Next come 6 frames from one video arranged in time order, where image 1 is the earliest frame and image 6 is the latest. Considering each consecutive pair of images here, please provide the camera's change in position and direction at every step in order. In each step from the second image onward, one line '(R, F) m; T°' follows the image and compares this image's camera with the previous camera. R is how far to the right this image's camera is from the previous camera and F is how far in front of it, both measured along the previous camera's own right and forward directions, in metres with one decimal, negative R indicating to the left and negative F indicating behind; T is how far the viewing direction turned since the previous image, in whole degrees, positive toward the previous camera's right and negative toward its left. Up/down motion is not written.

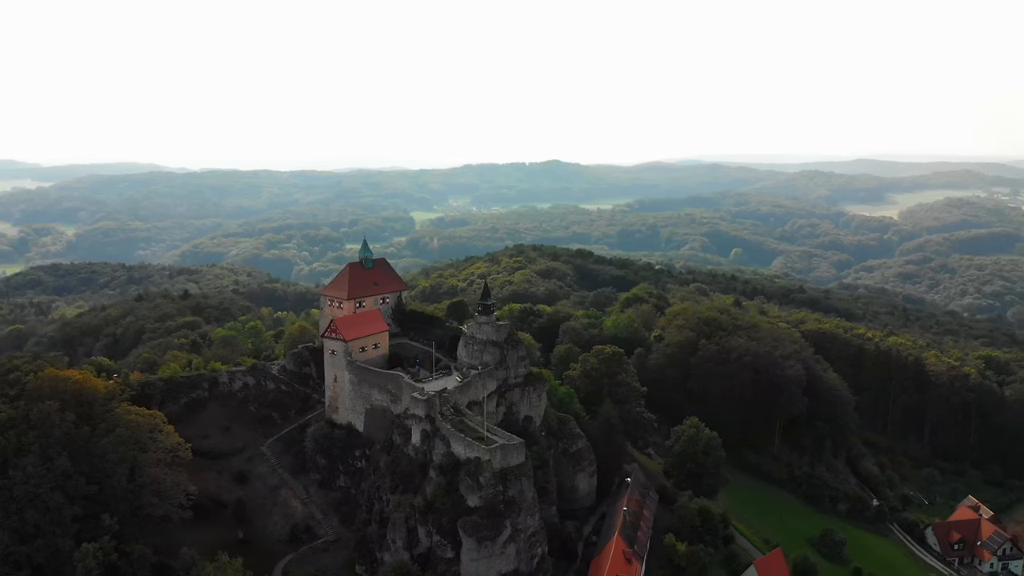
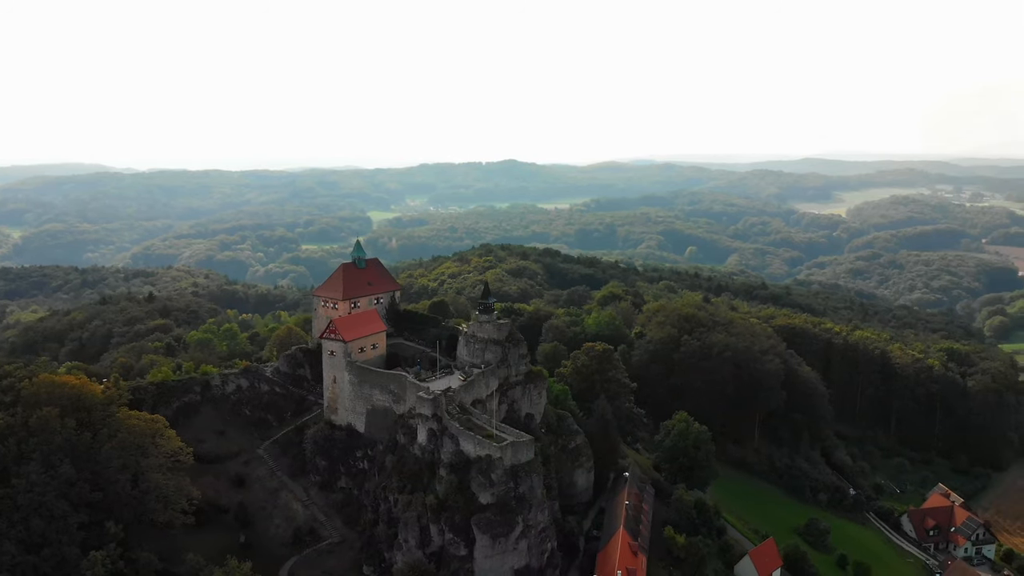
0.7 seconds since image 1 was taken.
(-2.5, -0.3) m; +3°
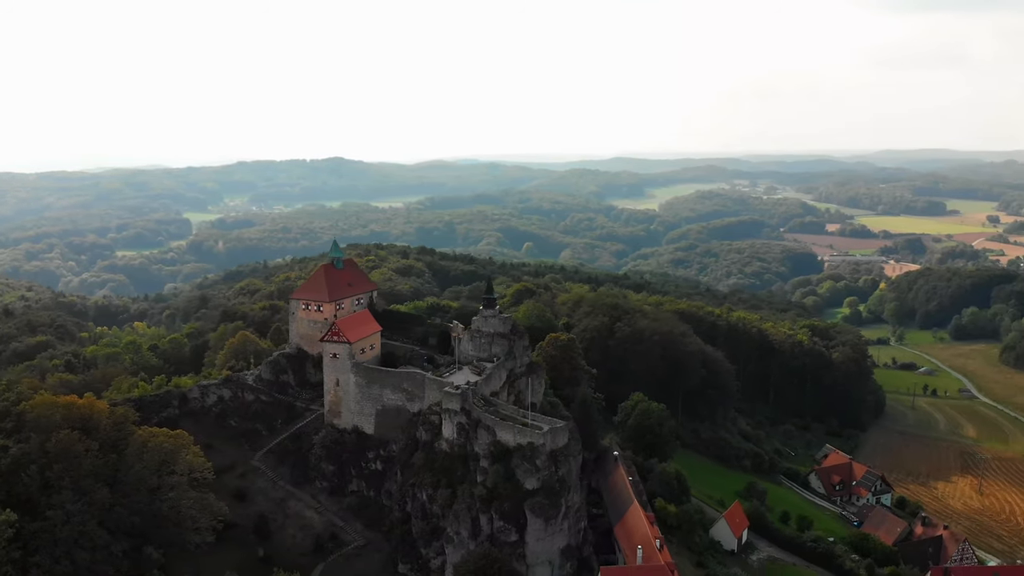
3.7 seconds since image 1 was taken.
(-9.9, -0.2) m; +14°
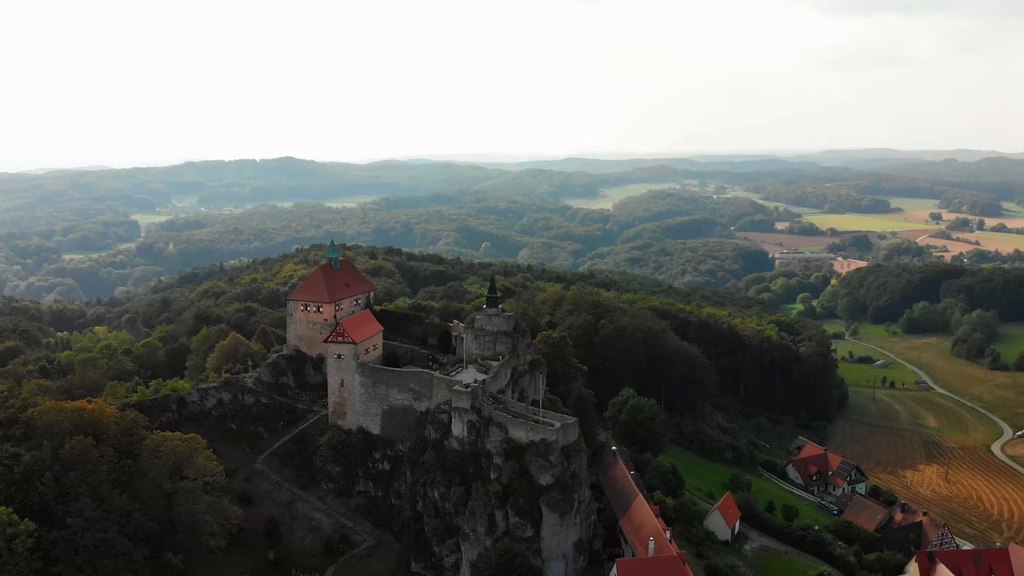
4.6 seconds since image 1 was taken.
(-2.8, -0.3) m; +4°
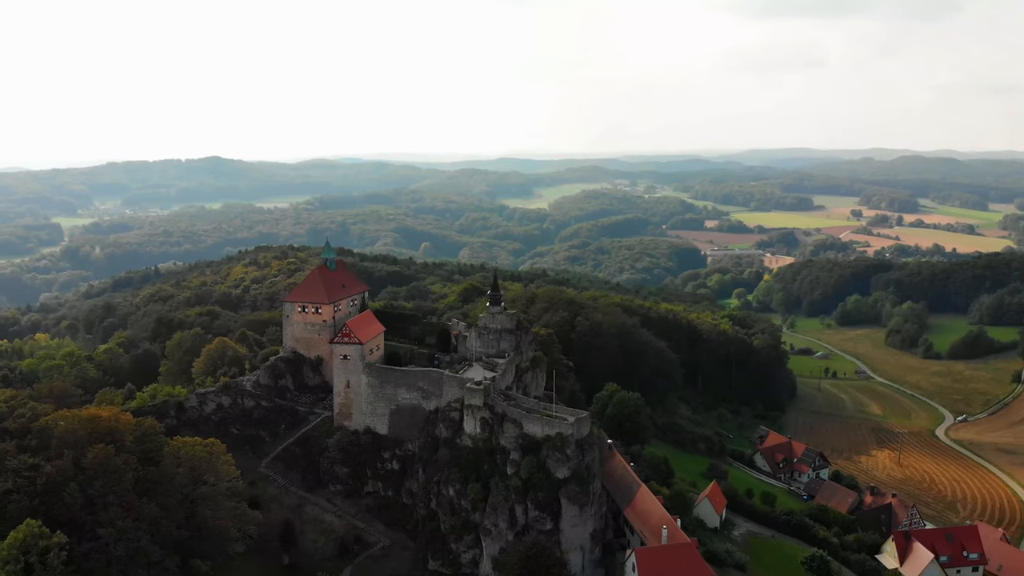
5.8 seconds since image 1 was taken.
(-3.9, -0.3) m; +5°
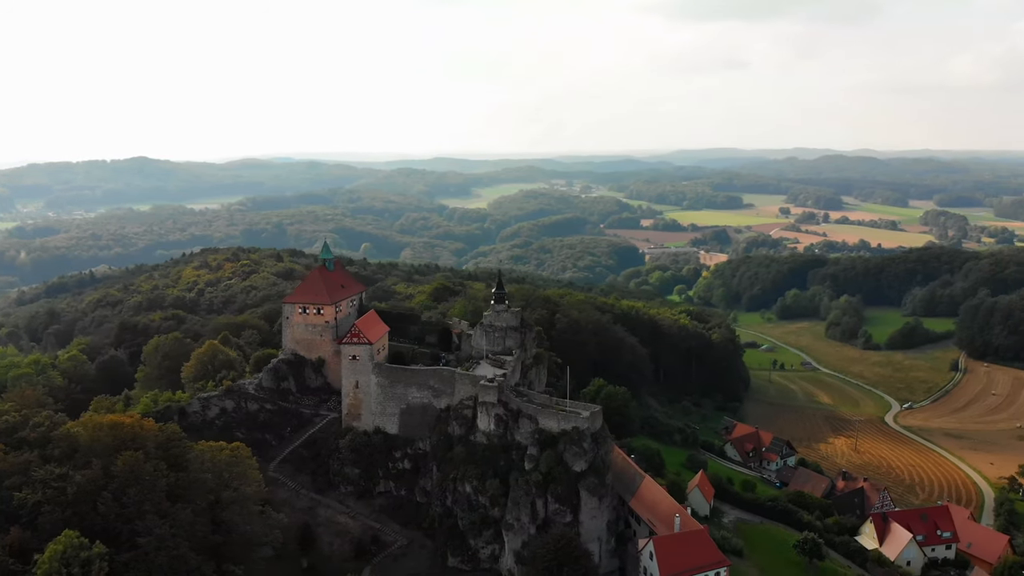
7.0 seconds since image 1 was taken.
(-3.9, -0.3) m; +5°
